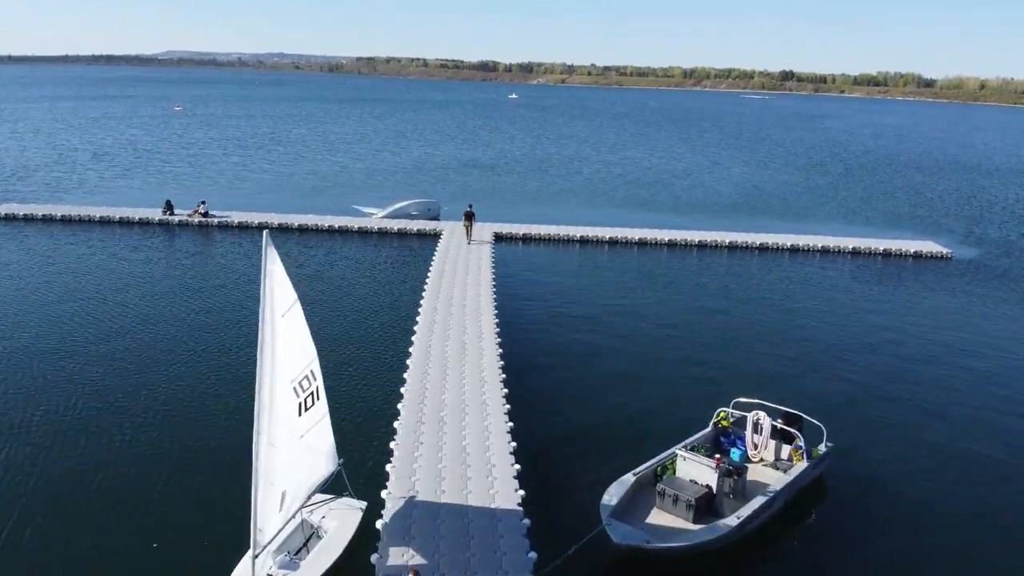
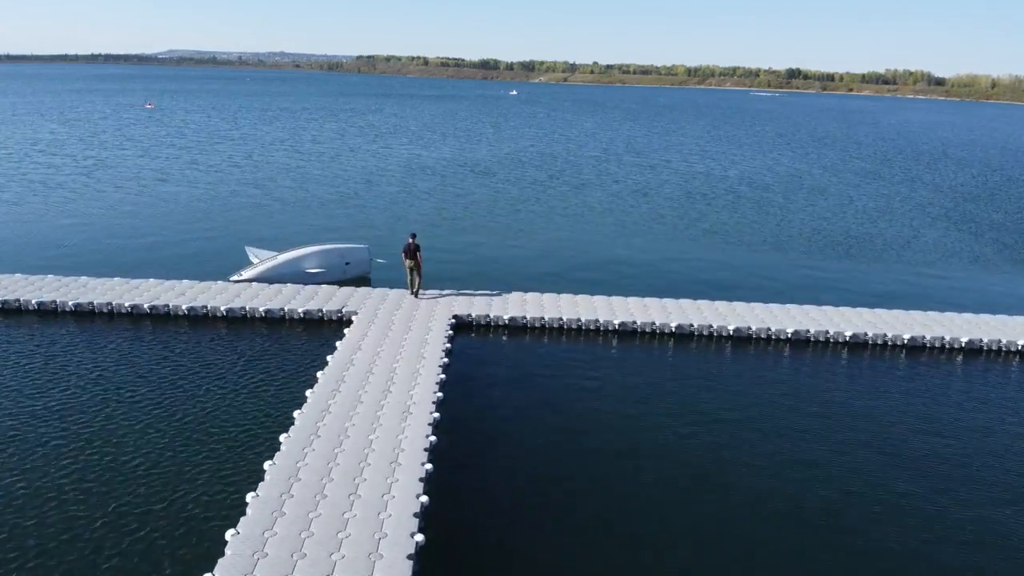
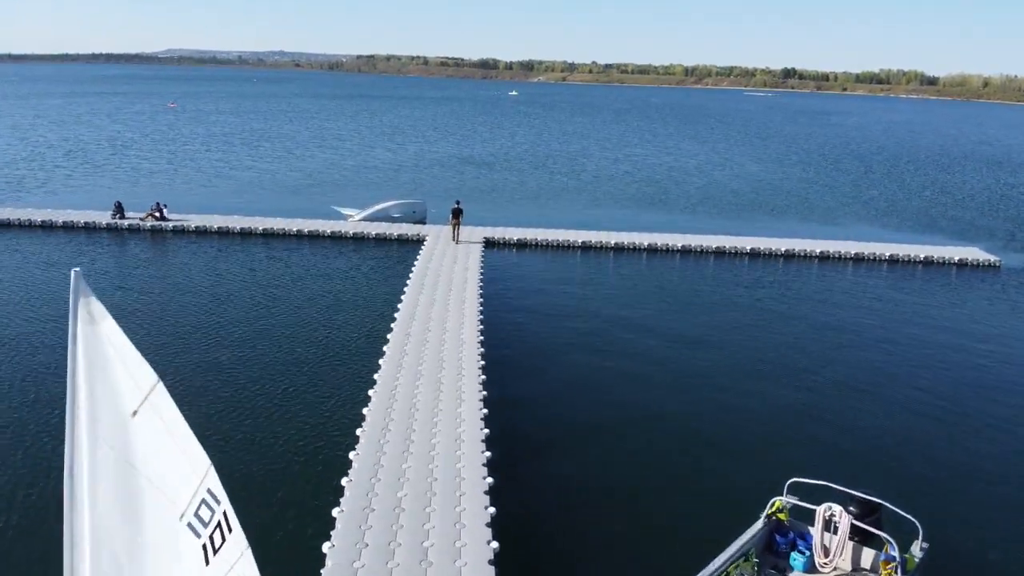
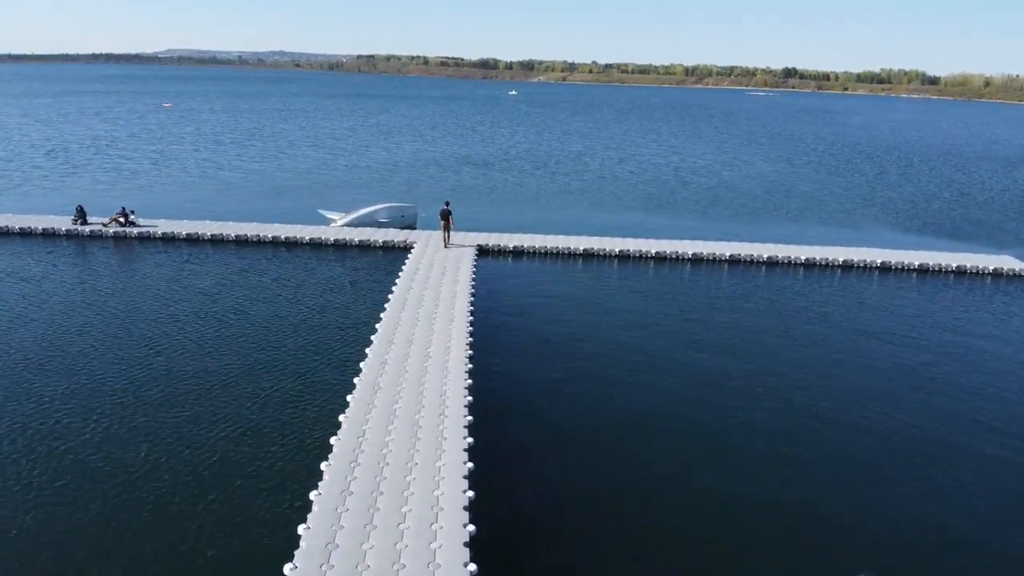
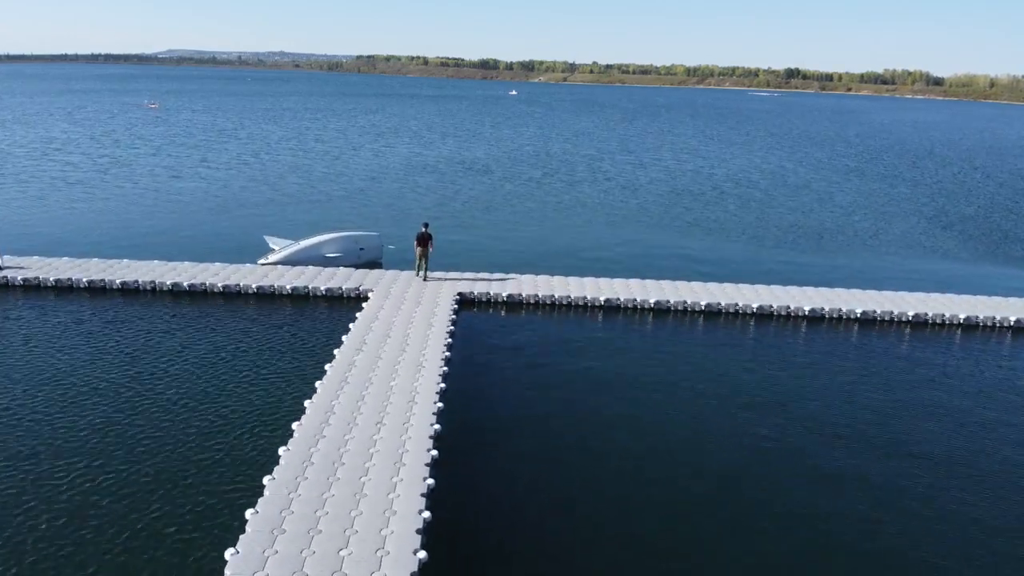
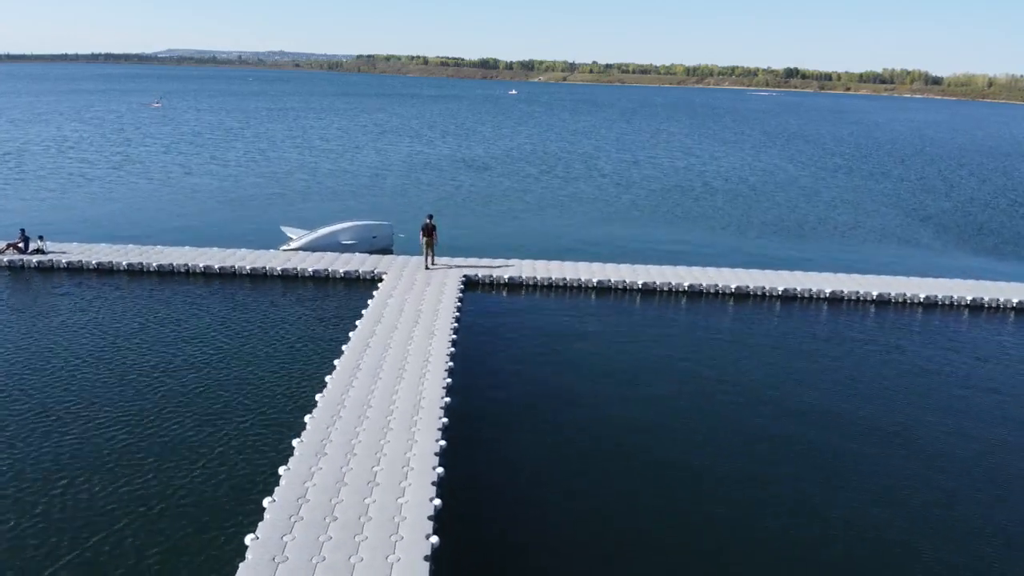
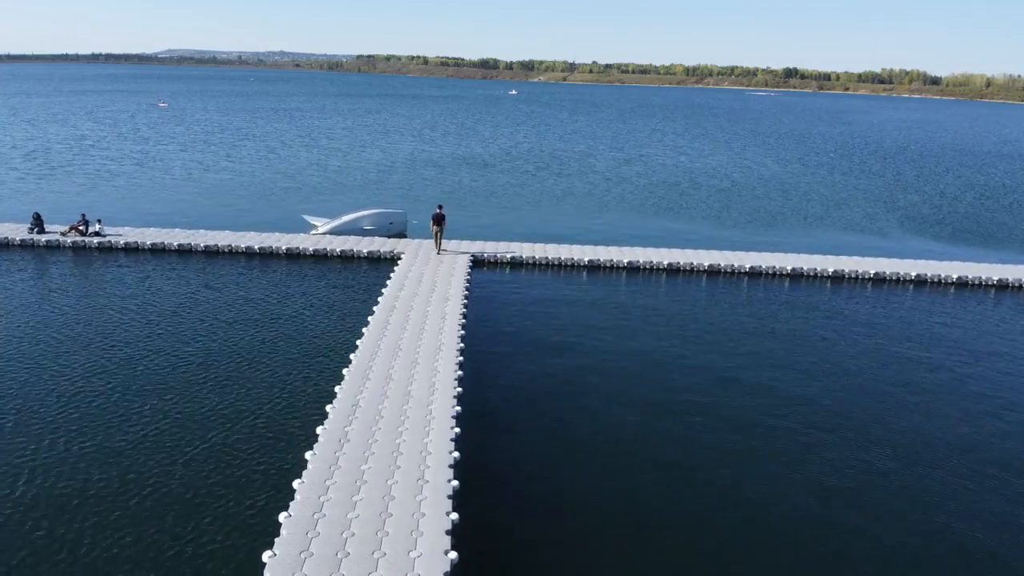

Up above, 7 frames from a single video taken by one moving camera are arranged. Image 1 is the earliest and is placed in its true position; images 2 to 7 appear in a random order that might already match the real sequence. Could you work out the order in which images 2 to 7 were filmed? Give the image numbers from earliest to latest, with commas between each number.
3, 4, 7, 6, 5, 2
